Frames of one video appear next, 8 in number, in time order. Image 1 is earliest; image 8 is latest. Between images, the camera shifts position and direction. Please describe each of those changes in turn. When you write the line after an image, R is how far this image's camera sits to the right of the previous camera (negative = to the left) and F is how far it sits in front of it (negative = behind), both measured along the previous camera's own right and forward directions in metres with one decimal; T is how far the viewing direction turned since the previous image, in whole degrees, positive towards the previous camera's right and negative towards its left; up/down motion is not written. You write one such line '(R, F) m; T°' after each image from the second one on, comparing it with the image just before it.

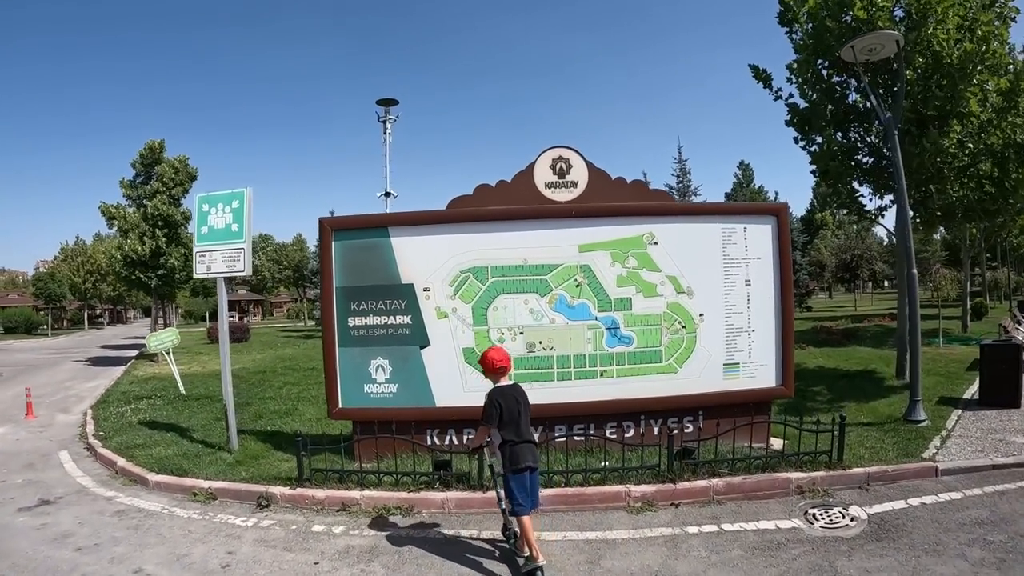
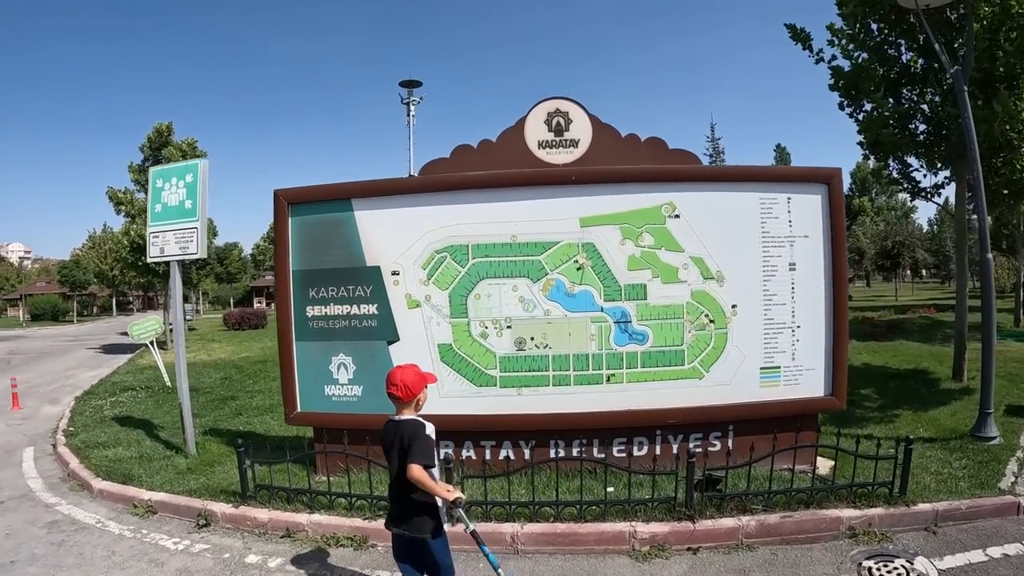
(+0.3, +0.9) m; -3°
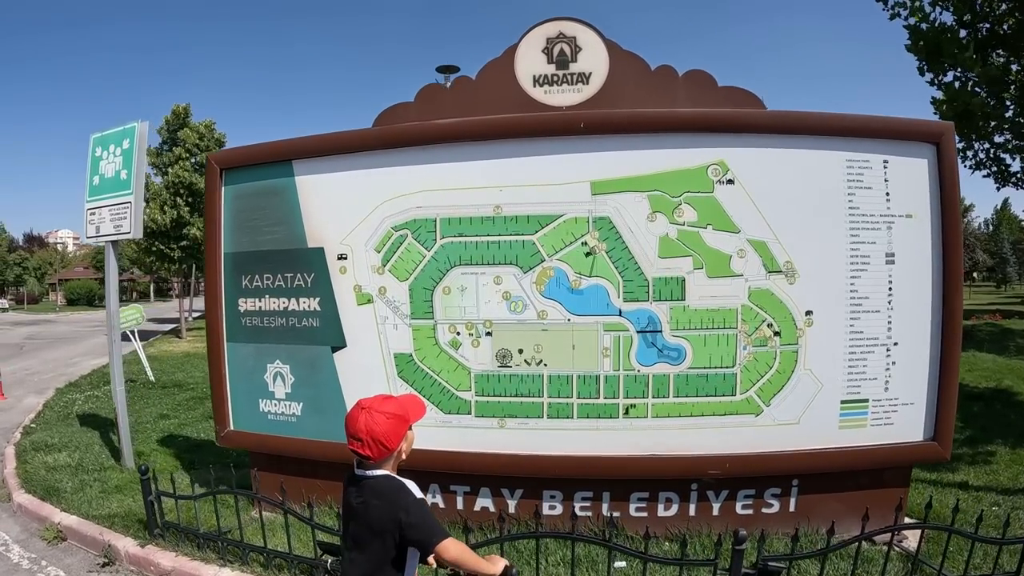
(+0.3, +1.1) m; -4°
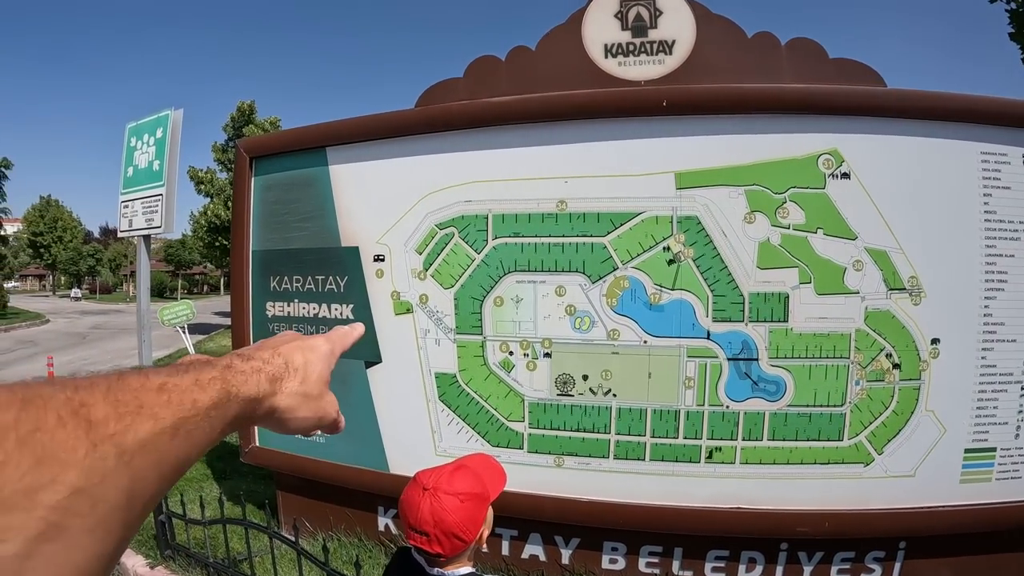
(-0.1, +0.5) m; -5°
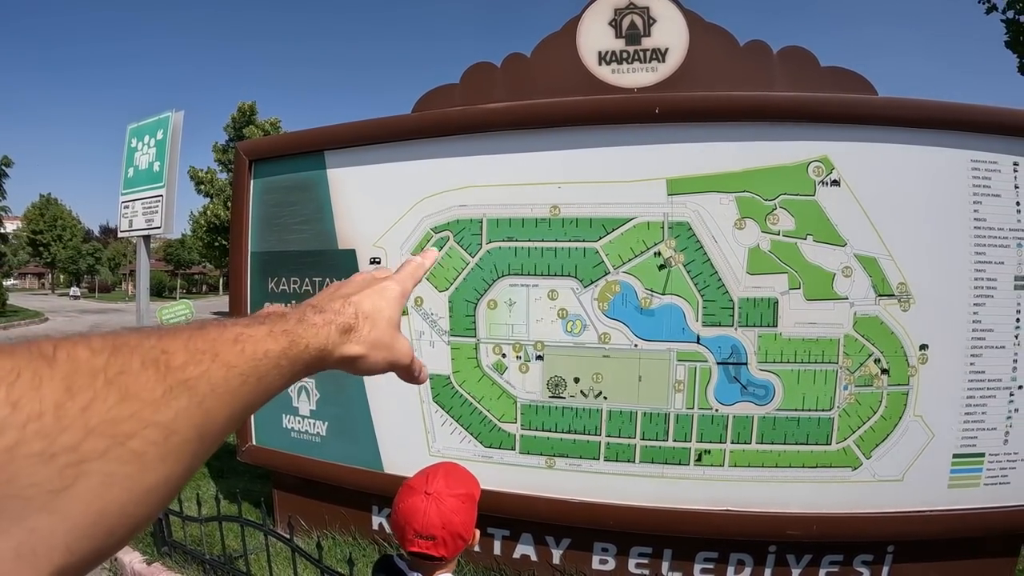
(0.0, 0.0) m; 0°
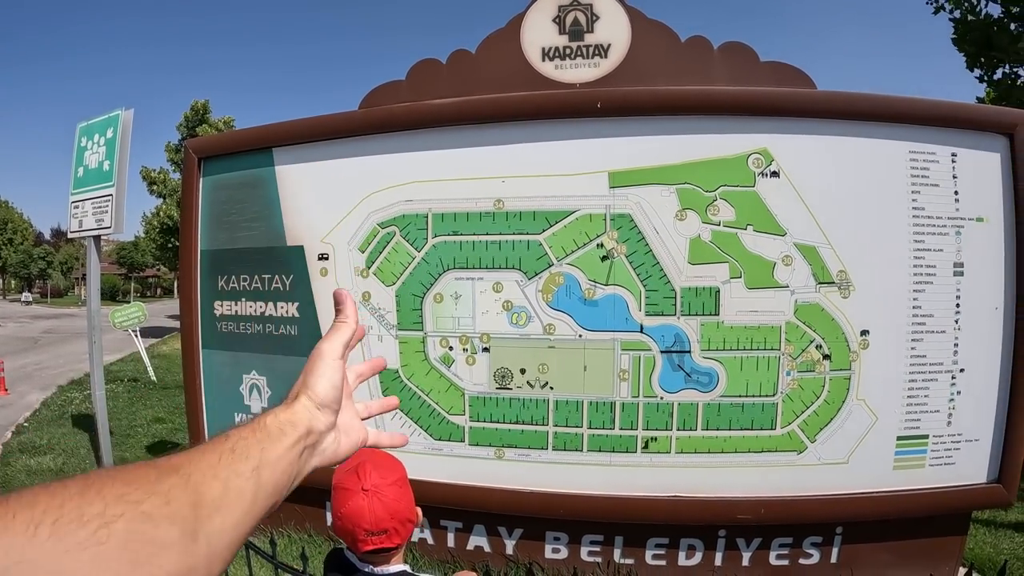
(+0.2, 0.0) m; +2°
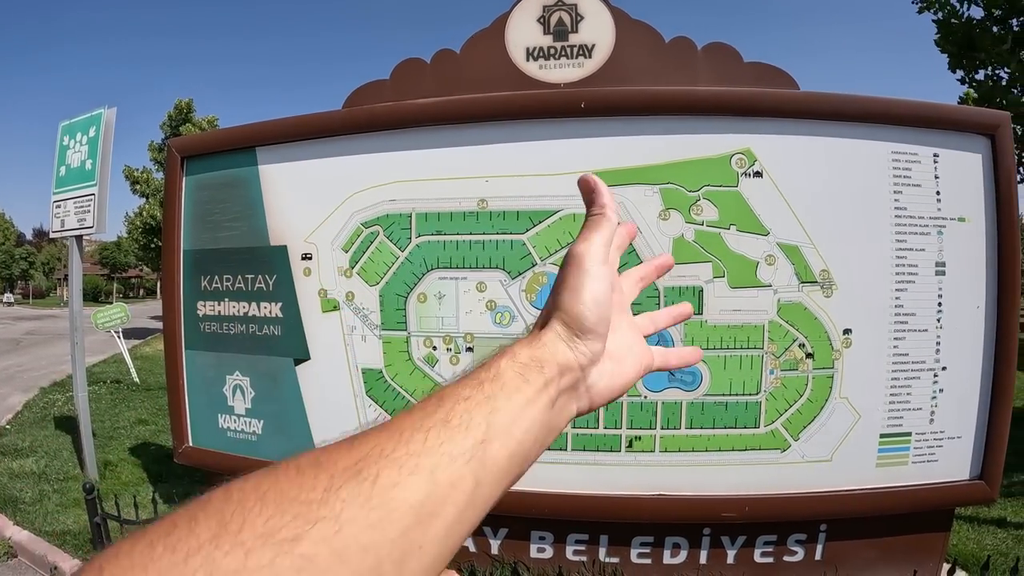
(0.0, 0.0) m; +1°
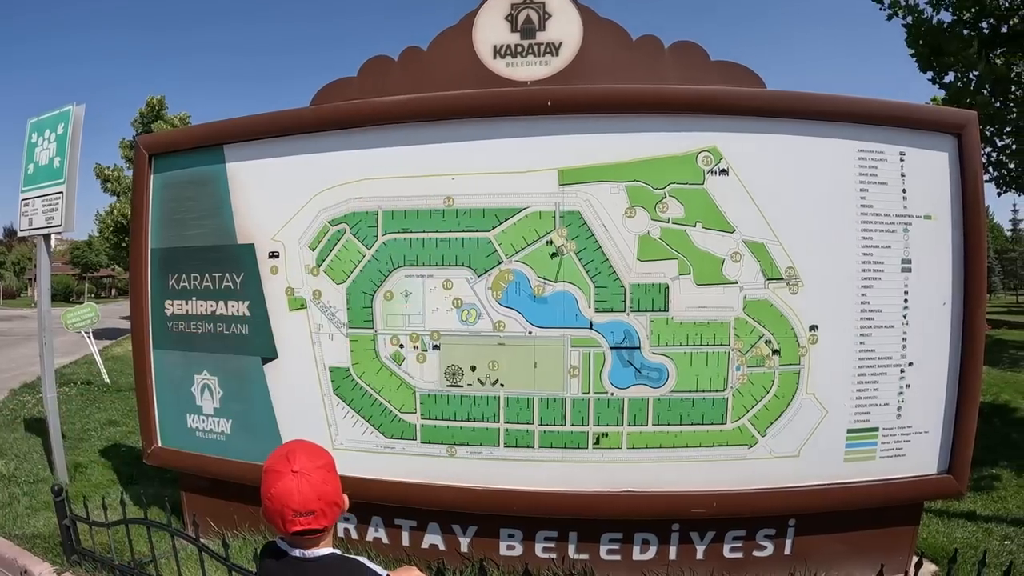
(+0.1, 0.0) m; +1°
